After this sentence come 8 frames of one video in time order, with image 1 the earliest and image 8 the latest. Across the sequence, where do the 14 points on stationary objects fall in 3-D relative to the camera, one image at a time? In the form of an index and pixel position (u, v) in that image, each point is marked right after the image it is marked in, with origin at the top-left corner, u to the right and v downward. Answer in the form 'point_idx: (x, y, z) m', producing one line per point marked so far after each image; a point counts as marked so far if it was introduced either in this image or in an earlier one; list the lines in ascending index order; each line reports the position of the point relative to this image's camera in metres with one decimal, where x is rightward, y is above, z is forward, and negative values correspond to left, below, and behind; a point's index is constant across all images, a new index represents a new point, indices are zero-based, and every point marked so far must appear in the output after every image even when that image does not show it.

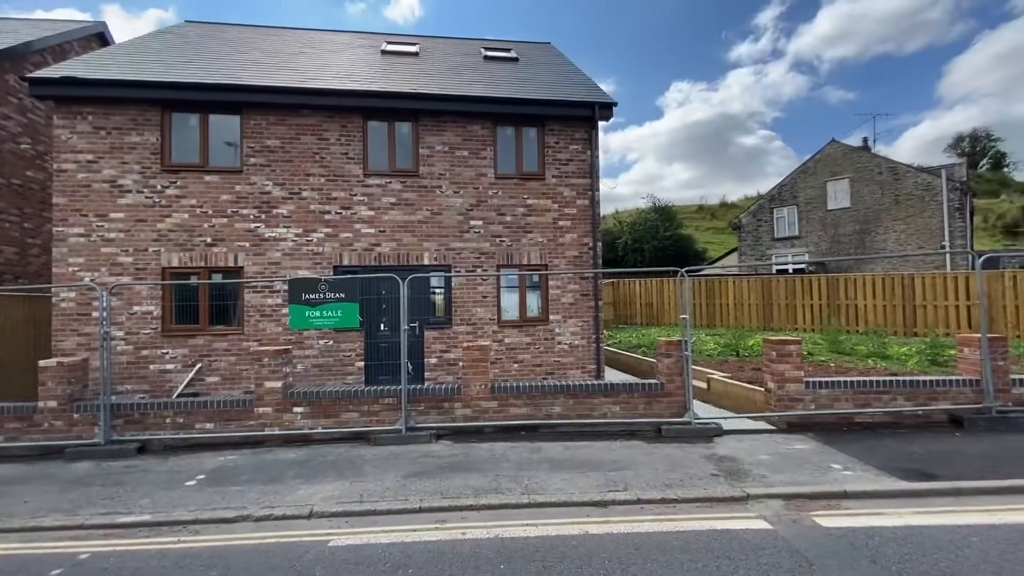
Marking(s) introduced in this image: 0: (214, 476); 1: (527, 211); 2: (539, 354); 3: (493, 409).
0: (-3.7, -2.4, +6.0) m
1: (+0.3, +1.7, +10.3) m
2: (+0.6, -1.4, +10.1) m
3: (-0.3, -1.8, +7.2) m
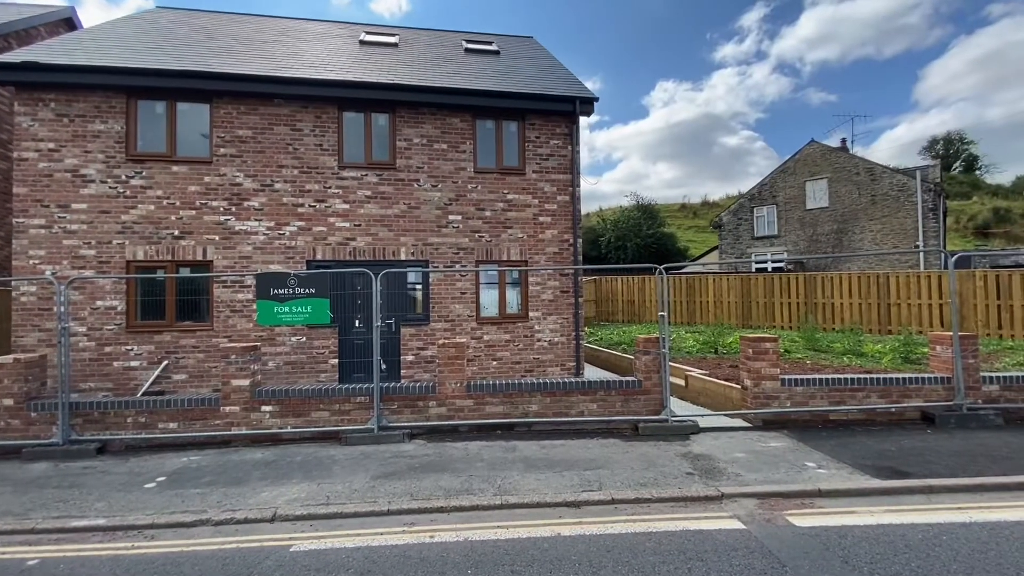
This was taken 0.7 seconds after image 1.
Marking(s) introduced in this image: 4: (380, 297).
0: (-4.1, -2.3, +5.7) m
1: (-0.1, +1.8, +10.1) m
2: (+0.1, -1.4, +10.0) m
3: (-0.6, -1.8, +7.0) m
4: (-2.2, -0.1, +7.8) m
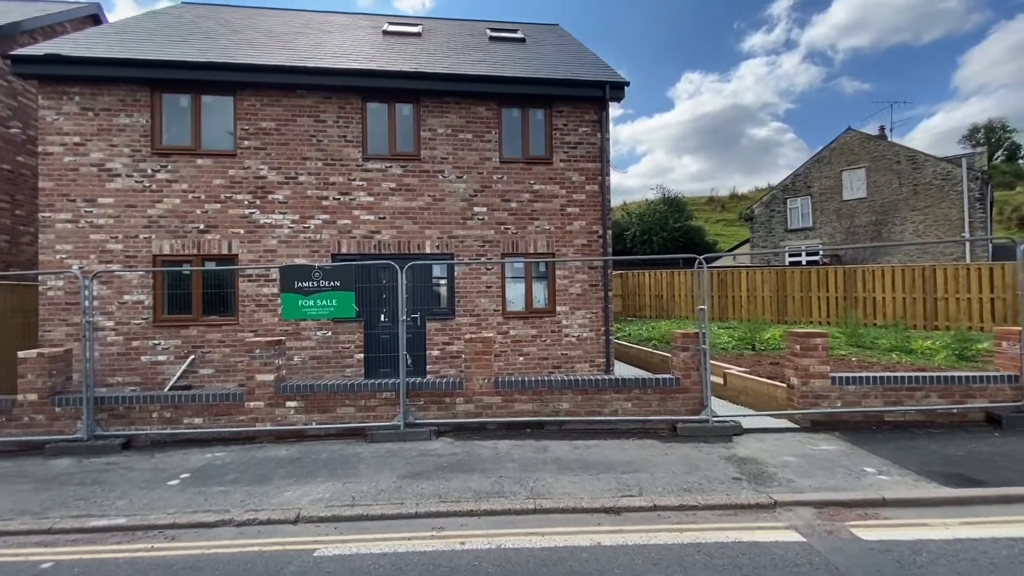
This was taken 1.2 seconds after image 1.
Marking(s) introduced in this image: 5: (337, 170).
0: (-3.7, -2.2, +5.6) m
1: (+0.4, +1.9, +9.8) m
2: (+0.7, -1.2, +9.7) m
3: (-0.2, -1.6, +6.7) m
4: (-1.7, 0.0, +7.6) m
5: (-3.4, +2.3, +9.3) m
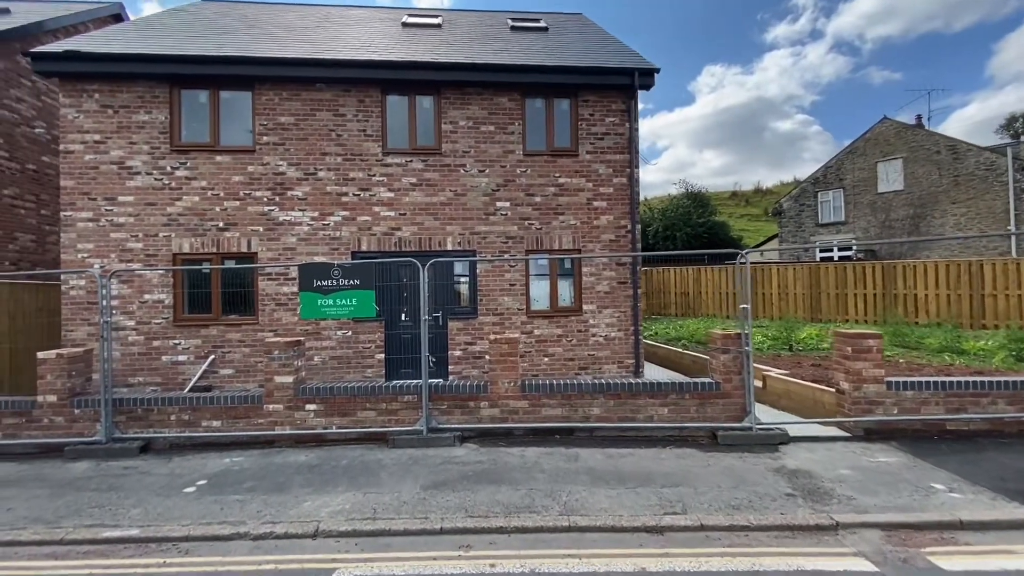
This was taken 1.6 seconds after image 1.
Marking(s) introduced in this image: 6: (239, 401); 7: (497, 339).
0: (-3.4, -2.2, +5.4) m
1: (+0.9, +1.9, +9.4) m
2: (+1.2, -1.2, +9.3) m
3: (+0.2, -1.6, +6.4) m
4: (-1.3, 0.0, +7.3) m
5: (-3.0, +2.3, +9.1) m
6: (-3.7, -1.5, +6.5) m
7: (-0.2, -0.7, +6.4) m
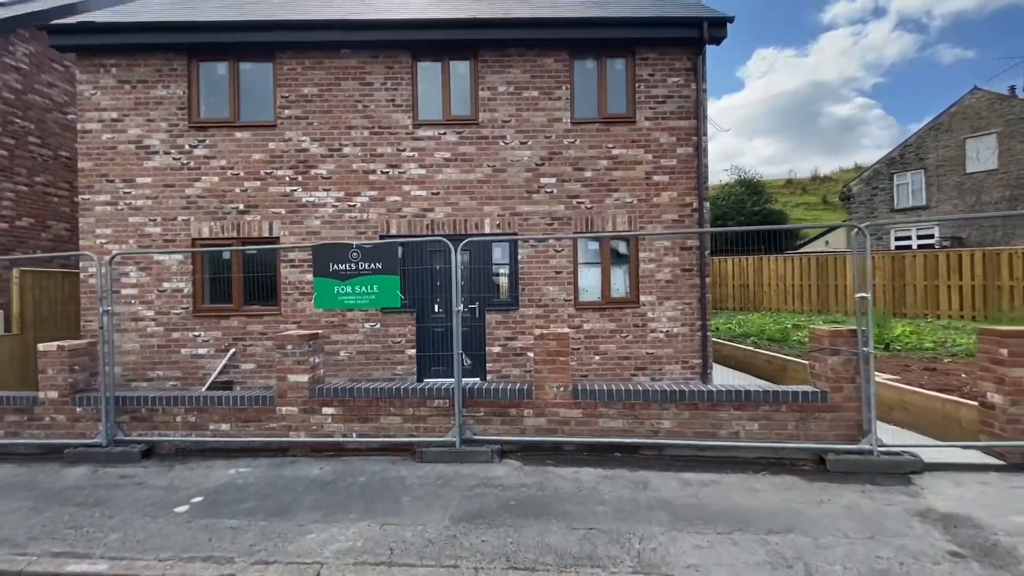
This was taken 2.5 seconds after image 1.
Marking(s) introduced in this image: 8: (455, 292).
0: (-2.9, -2.0, +4.6) m
1: (+1.7, +2.1, +8.1) m
2: (+1.9, -1.0, +8.1) m
3: (+0.7, -1.4, +5.3) m
4: (-0.7, +0.2, +6.3) m
5: (-2.2, +2.5, +8.1) m
6: (-3.2, -1.4, +5.7) m
7: (+0.3, -0.5, +5.3) m
8: (-0.7, -0.1, +6.2) m
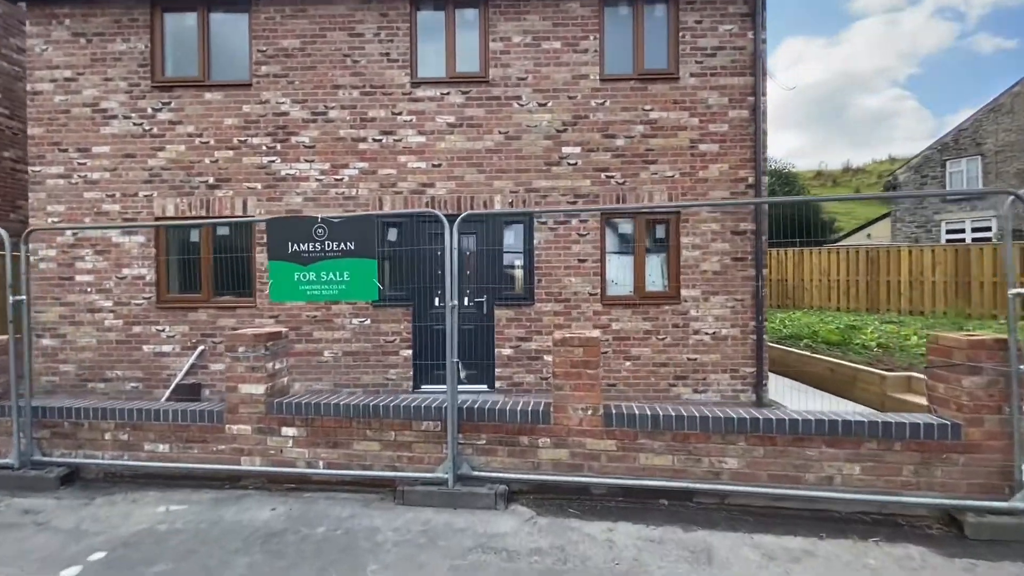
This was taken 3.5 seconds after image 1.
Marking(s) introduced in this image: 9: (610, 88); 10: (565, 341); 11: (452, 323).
0: (-2.8, -1.9, +3.4) m
1: (+1.9, +2.2, +6.7) m
2: (+2.1, -0.9, +6.7) m
3: (+0.8, -1.4, +3.9) m
4: (-0.5, +0.3, +5.0) m
5: (-1.9, +2.7, +6.9) m
6: (-3.1, -1.2, +4.5) m
7: (+0.4, -0.4, +4.0) m
8: (-0.6, 0.0, +4.9) m
9: (+1.4, +2.8, +6.8) m
10: (+0.4, -0.4, +4.0) m
11: (-0.6, -0.4, +4.7) m
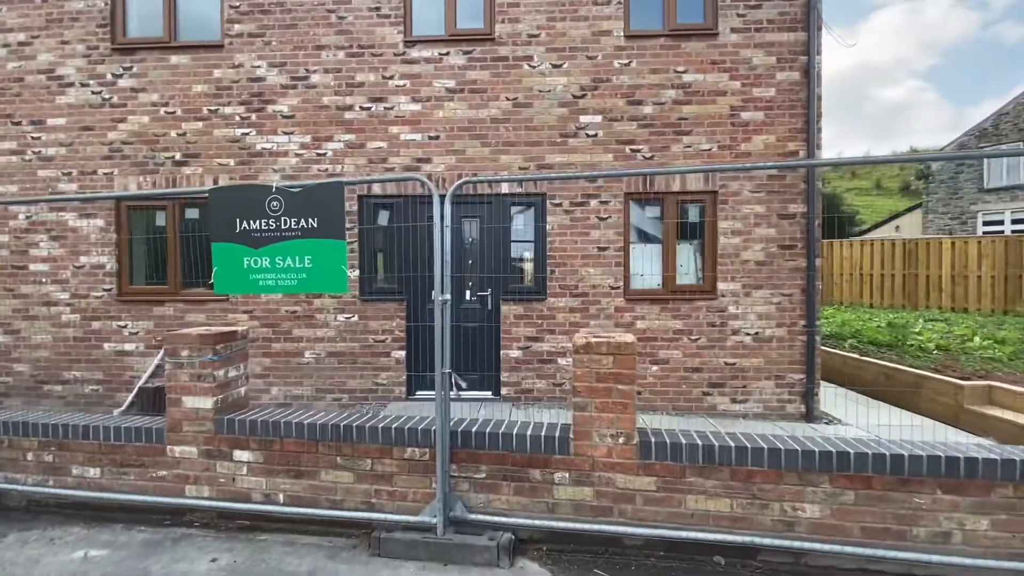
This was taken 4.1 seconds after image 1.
0: (-2.8, -1.9, +2.6) m
1: (+2.0, +2.3, +5.7) m
2: (+2.2, -0.8, +5.7) m
3: (+0.8, -1.3, +3.0) m
4: (-0.5, +0.4, +4.1) m
5: (-1.8, +2.8, +6.0) m
6: (-3.0, -1.1, +3.7) m
7: (+0.5, -0.4, +3.1) m
8: (-0.5, +0.1, +4.0) m
9: (+1.5, +2.9, +5.8) m
10: (+0.5, -0.4, +3.1) m
11: (-0.5, -0.3, +3.8) m
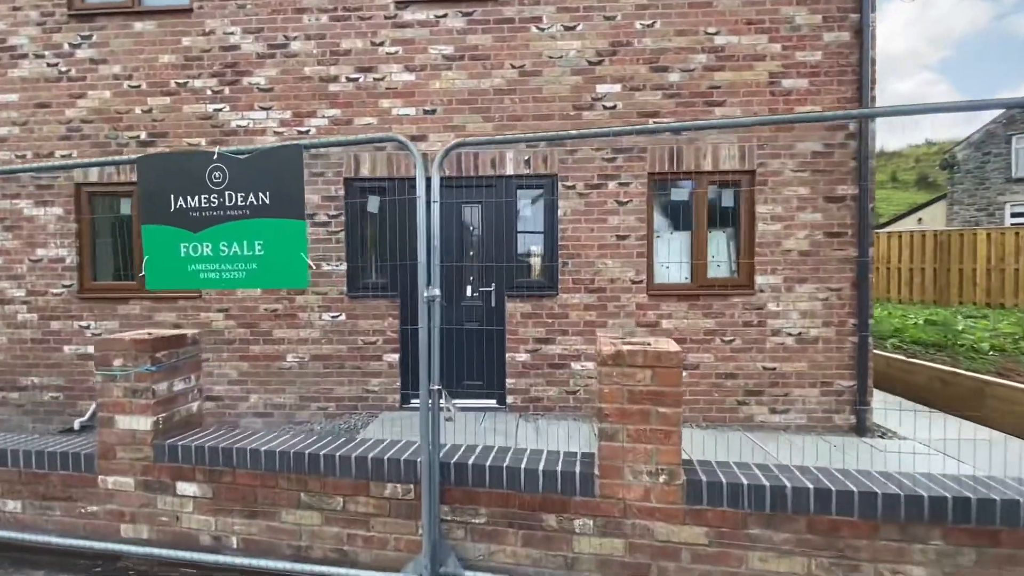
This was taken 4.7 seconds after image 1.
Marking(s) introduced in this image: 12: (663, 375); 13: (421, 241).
0: (-2.7, -1.8, +1.9) m
1: (+2.1, +2.4, +5.0) m
2: (+2.3, -0.7, +5.0) m
3: (+0.9, -1.3, +2.3) m
4: (-0.4, +0.4, +3.4) m
5: (-1.7, +2.9, +5.3) m
6: (-2.9, -1.1, +3.0) m
7: (+0.5, -0.3, +2.3) m
8: (-0.5, +0.2, +3.3) m
9: (+1.6, +3.0, +5.0) m
10: (+0.5, -0.3, +2.3) m
11: (-0.4, -0.2, +3.1) m
12: (+0.7, -0.4, +2.3) m
13: (-0.5, +0.3, +3.3) m
